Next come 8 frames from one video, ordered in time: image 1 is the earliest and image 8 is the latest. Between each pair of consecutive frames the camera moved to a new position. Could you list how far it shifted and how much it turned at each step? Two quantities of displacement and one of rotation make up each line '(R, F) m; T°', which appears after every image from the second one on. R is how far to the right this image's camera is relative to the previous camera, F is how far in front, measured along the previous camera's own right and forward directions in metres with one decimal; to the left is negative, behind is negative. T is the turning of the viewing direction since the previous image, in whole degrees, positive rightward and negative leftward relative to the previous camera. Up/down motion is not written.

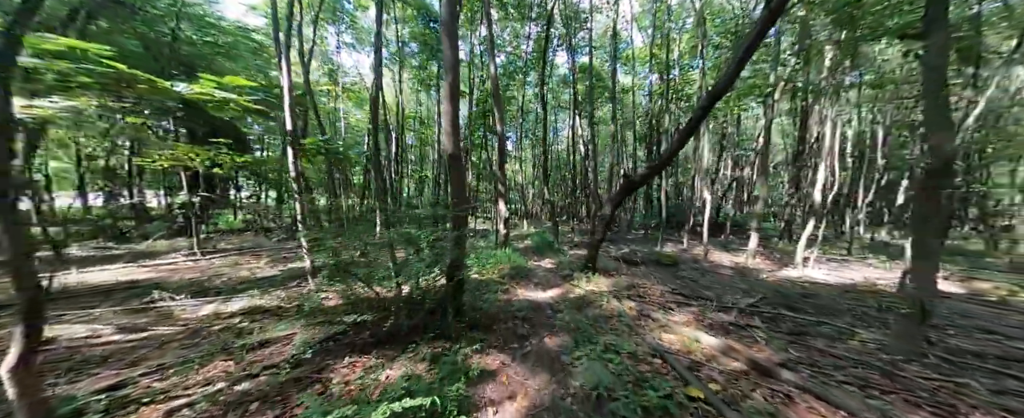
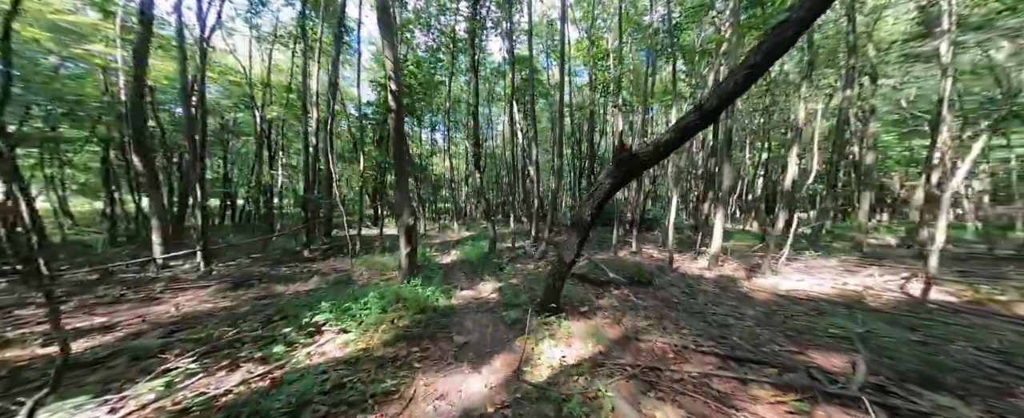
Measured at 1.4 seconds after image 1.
(+0.4, +3.3) m; +13°
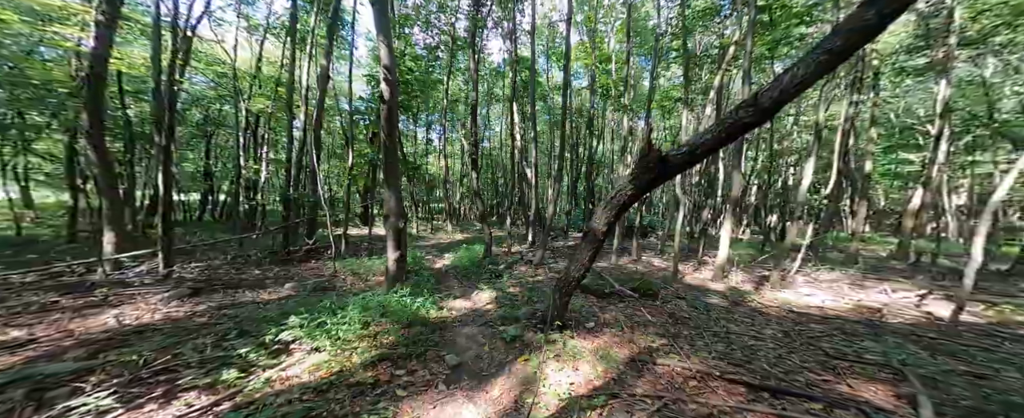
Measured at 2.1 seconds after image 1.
(-0.1, +0.5) m; +1°
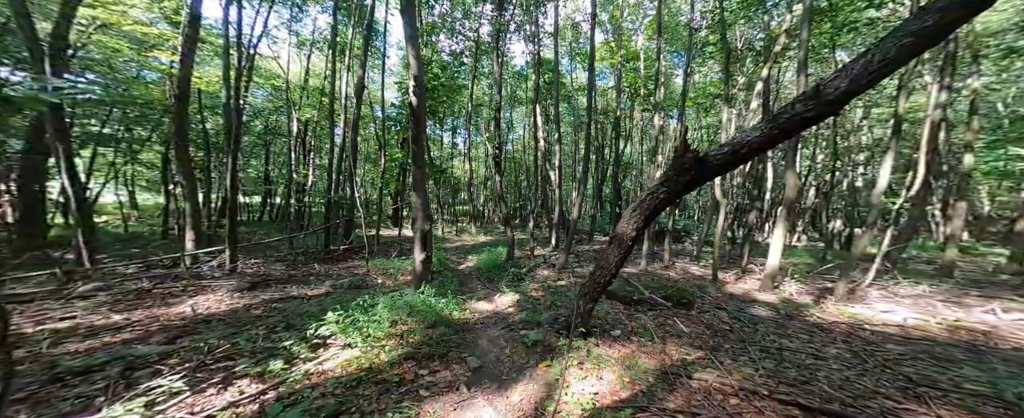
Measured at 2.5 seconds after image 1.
(+0.1, +0.1) m; -6°
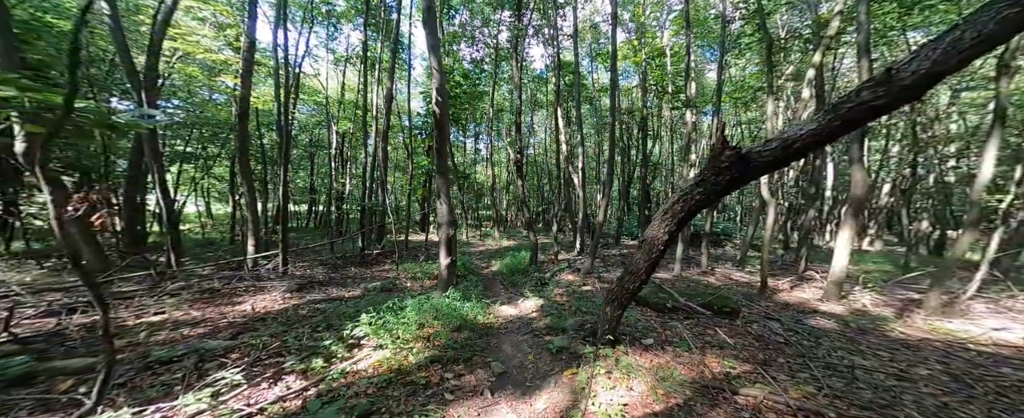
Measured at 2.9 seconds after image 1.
(+0.1, 0.0) m; -6°
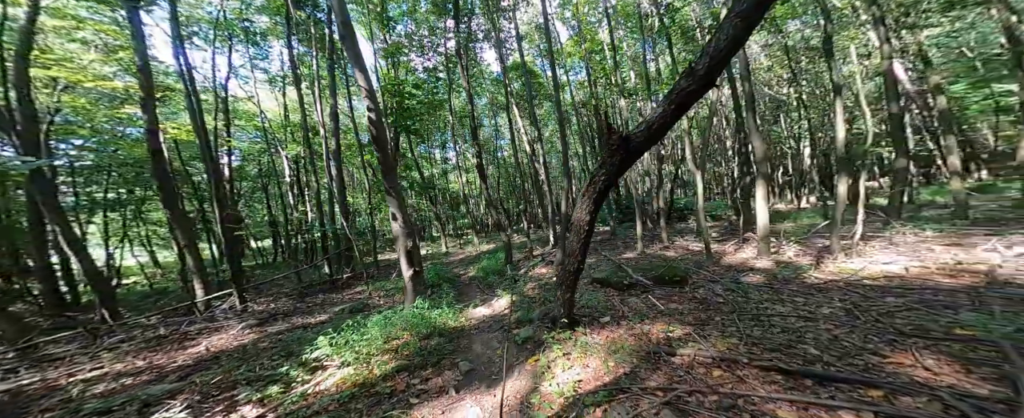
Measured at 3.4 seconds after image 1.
(+0.4, -0.2) m; +4°
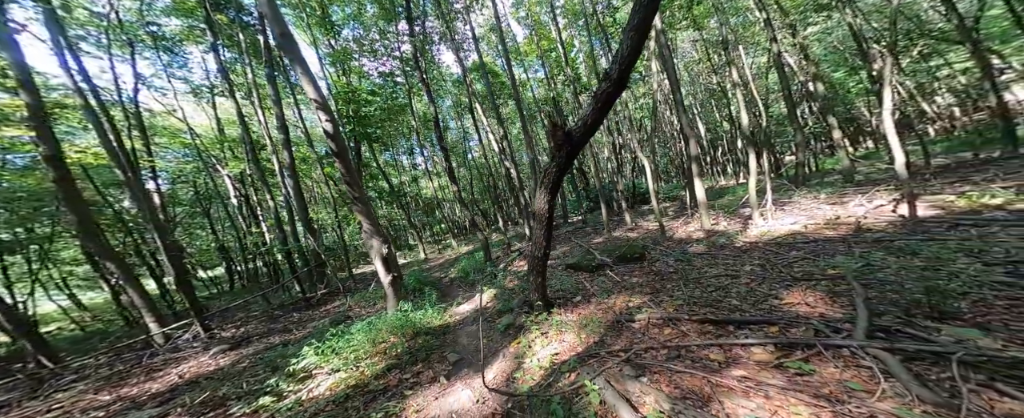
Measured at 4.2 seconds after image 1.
(0.0, -0.4) m; +6°
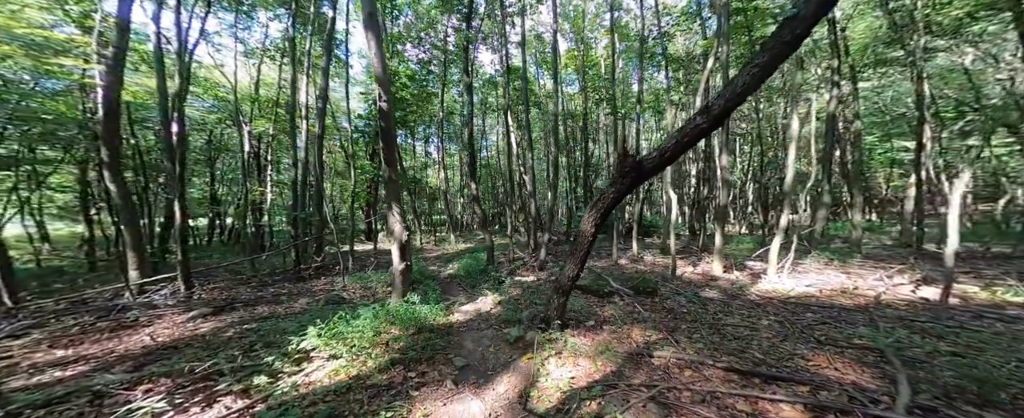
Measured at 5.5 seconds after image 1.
(-0.6, +0.1) m; +1°
